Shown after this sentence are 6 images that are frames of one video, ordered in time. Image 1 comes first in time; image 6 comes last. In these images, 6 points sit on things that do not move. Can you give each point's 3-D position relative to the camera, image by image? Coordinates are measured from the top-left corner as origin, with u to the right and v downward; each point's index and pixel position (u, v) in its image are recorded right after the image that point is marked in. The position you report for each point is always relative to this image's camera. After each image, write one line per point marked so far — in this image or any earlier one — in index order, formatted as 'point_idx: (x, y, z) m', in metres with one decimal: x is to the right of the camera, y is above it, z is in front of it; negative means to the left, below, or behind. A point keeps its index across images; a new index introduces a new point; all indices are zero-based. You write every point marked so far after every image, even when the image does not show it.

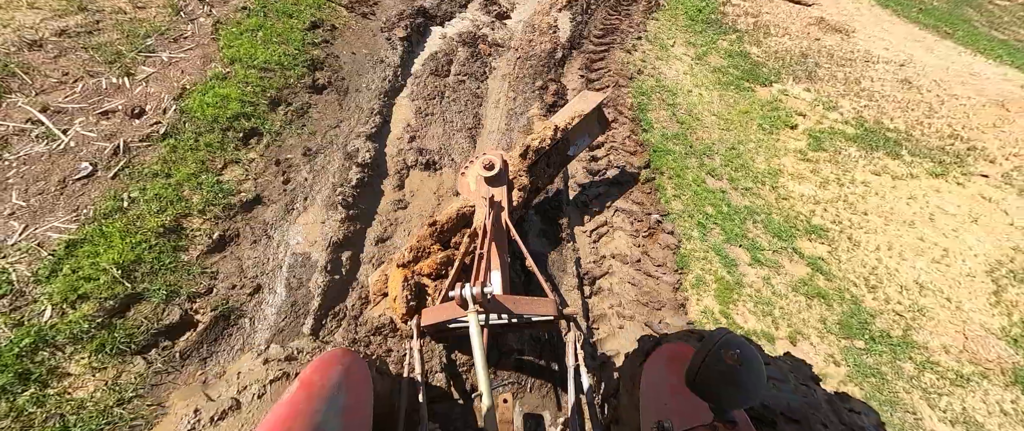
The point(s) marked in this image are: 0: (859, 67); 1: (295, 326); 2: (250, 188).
0: (+6.4, +2.7, +7.8) m
1: (-1.7, -0.9, +3.3) m
2: (-2.5, +0.3, +4.1) m
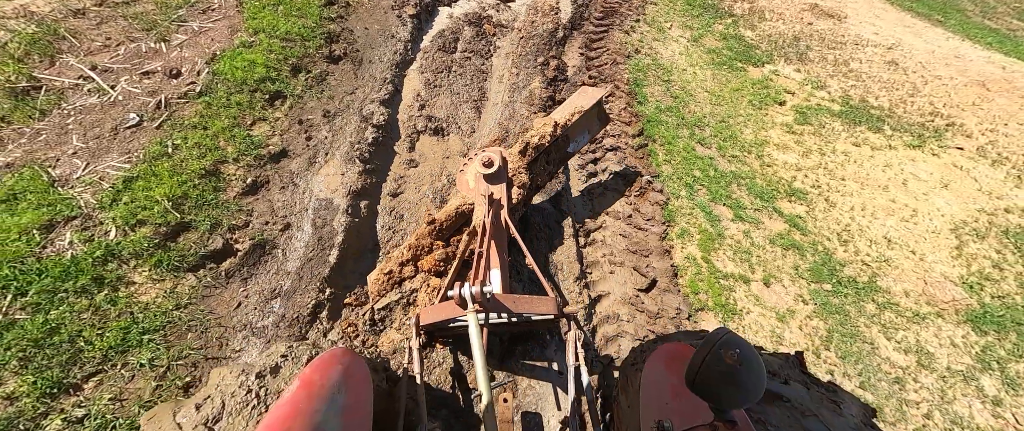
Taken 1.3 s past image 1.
0: (+6.5, +3.2, +8.2) m
1: (-1.7, -0.4, +3.7) m
2: (-2.5, +0.8, +4.5) m
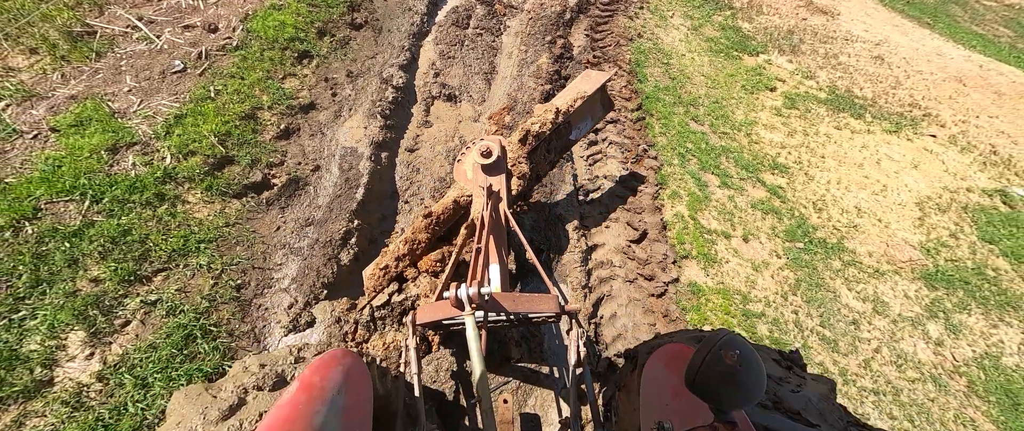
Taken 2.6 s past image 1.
0: (+6.7, +3.5, +8.6) m
1: (-1.6, +0.2, +4.2) m
2: (-2.4, +1.4, +4.9) m
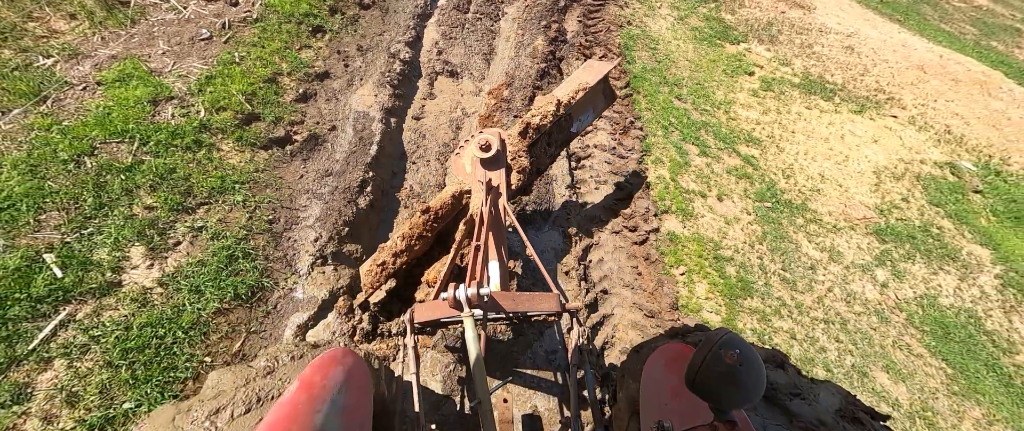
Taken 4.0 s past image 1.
0: (+6.6, +3.9, +9.3) m
1: (-1.6, +0.7, +4.6) m
2: (-2.4, +1.9, +5.3) m
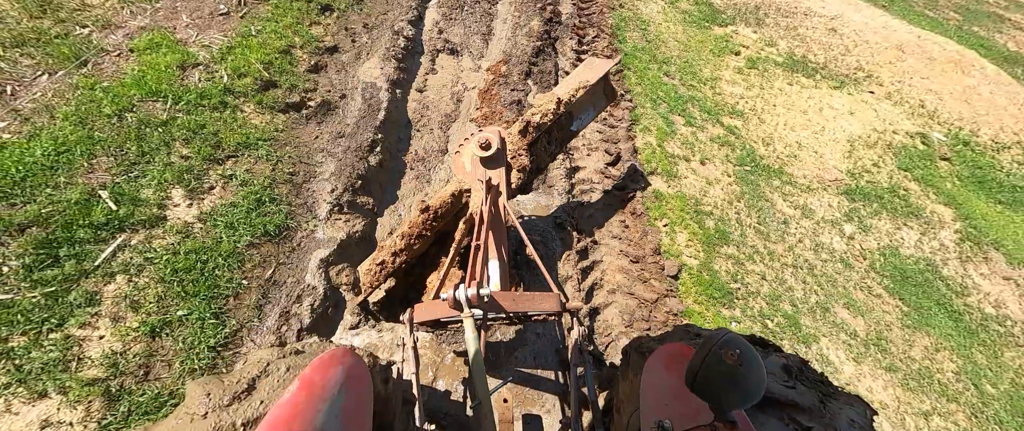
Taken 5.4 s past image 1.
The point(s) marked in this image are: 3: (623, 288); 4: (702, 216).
0: (+6.5, +4.5, +9.6) m
1: (-1.6, +1.2, +5.0) m
2: (-2.5, +2.4, +5.7) m
3: (+1.1, -0.7, +4.3) m
4: (+2.2, 0.0, +5.0) m
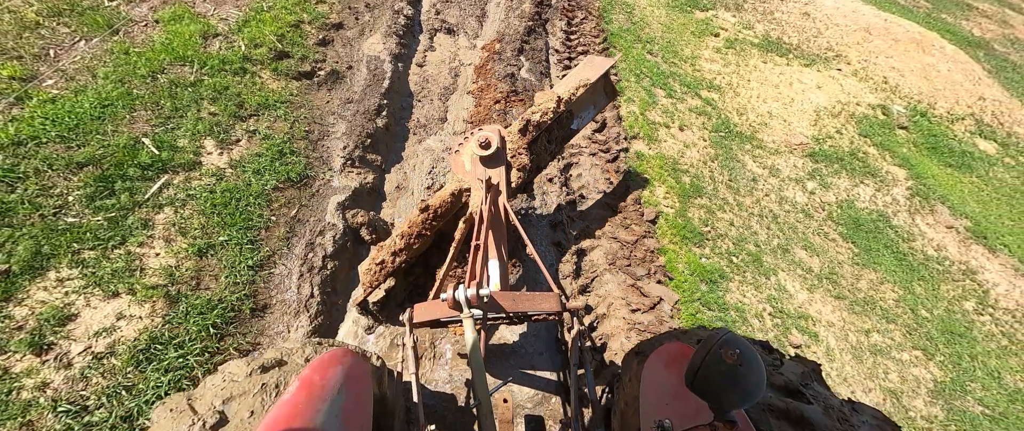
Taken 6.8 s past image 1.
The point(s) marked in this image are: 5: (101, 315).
0: (+6.3, +5.1, +10.2) m
1: (-1.7, +1.7, +5.4) m
2: (-2.6, +2.9, +6.1) m
3: (+1.1, -0.2, +4.8) m
4: (+2.2, +0.5, +5.5) m
5: (-2.6, -0.6, +2.7) m
